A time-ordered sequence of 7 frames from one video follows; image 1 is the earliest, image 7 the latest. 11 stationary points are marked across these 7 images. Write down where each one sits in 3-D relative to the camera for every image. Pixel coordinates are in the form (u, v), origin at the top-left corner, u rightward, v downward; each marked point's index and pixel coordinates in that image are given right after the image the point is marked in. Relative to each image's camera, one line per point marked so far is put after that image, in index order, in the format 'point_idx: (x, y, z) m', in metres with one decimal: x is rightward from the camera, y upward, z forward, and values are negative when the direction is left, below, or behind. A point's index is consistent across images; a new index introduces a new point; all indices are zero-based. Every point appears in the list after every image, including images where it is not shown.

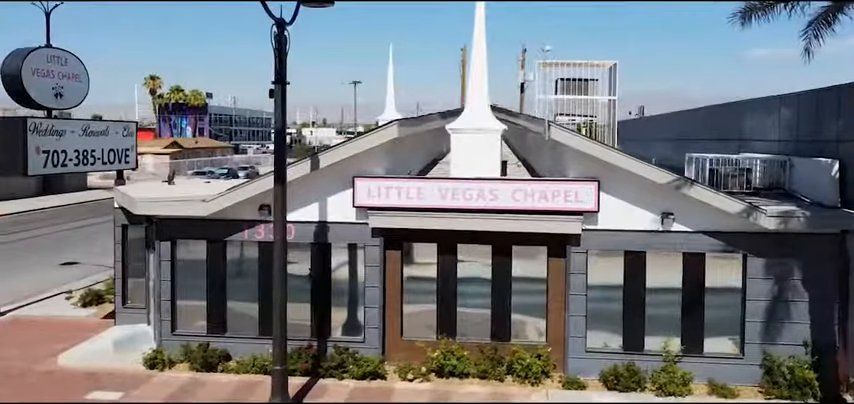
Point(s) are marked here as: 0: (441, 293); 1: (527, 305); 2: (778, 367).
0: (+0.3, -1.7, +15.1) m
1: (+1.8, -1.9, +15.0) m
2: (+5.9, -2.8, +14.0) m
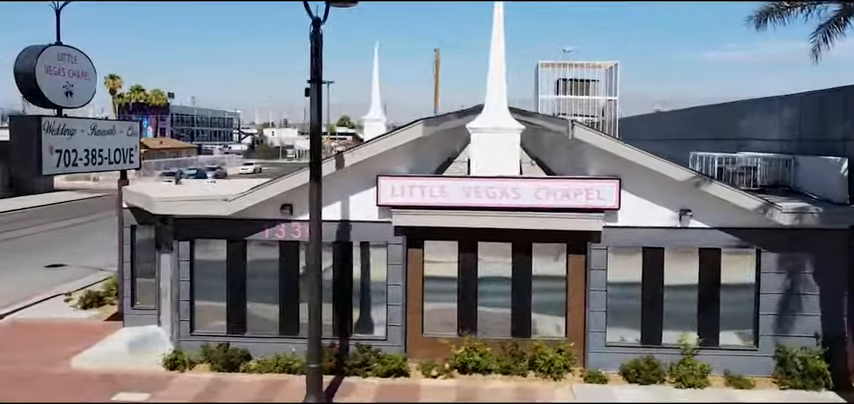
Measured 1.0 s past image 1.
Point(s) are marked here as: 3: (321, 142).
0: (+0.7, -1.7, +15.3) m
1: (+2.2, -1.8, +15.3) m
2: (+6.3, -2.7, +14.5) m
3: (-1.6, +0.9, +12.6) m
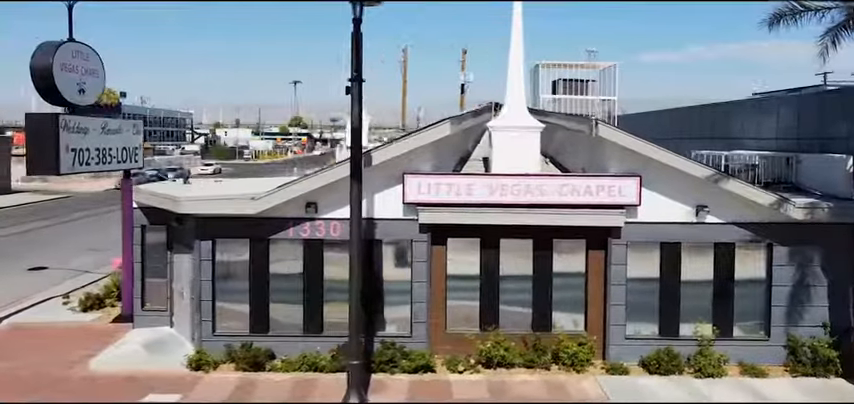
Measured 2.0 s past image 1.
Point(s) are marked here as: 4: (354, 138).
0: (+1.1, -1.6, +15.6) m
1: (+2.6, -1.8, +15.6) m
2: (+6.8, -2.6, +15.1) m
3: (-1.0, +0.9, +12.7) m
4: (-1.1, +1.0, +12.7) m
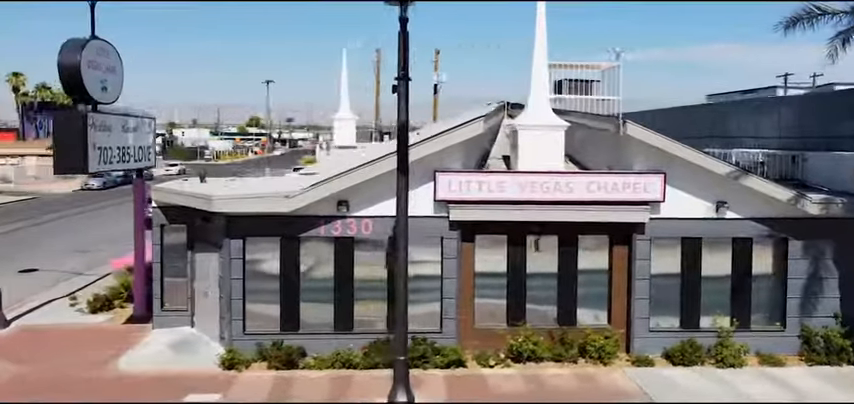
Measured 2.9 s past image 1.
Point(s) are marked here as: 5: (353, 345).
0: (+1.6, -1.6, +15.8) m
1: (+3.2, -1.7, +16.0) m
2: (+7.4, -2.6, +15.8) m
3: (-0.3, +1.0, +12.9) m
4: (-0.4, +1.0, +12.8) m
5: (-1.4, -2.7, +15.5) m
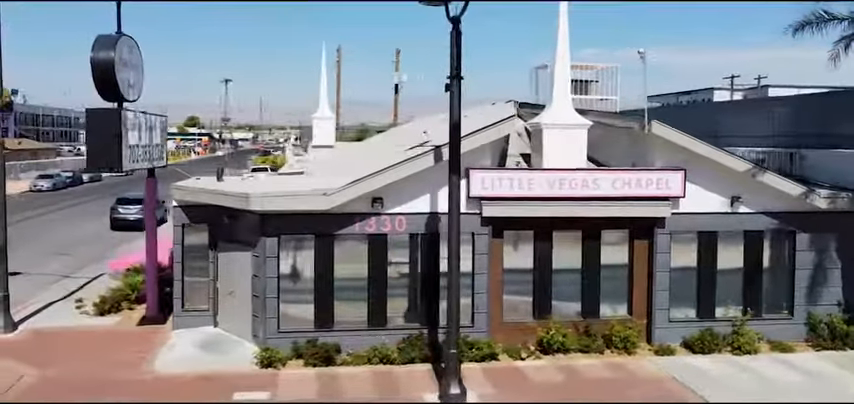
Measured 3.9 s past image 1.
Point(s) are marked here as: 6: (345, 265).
0: (+2.2, -1.5, +16.3) m
1: (+3.7, -1.6, +16.6) m
2: (+7.9, -2.5, +16.7) m
3: (+0.5, +1.0, +13.2) m
4: (+0.4, +1.1, +13.1) m
5: (-0.8, -2.6, +15.7) m
6: (-1.5, -1.2, +15.6) m
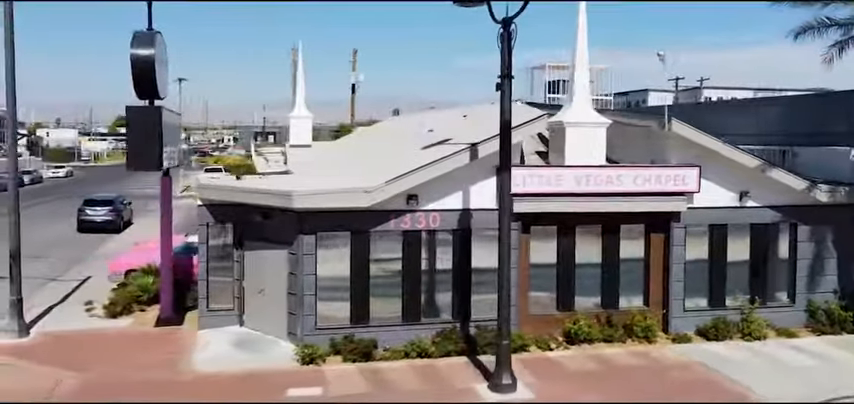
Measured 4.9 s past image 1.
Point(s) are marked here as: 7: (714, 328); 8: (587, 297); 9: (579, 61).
0: (+2.8, -1.4, +16.9) m
1: (+4.3, -1.6, +17.3) m
2: (+8.5, -2.3, +17.8) m
3: (+1.3, +1.1, +13.6) m
4: (+1.3, +1.1, +13.5) m
5: (-0.1, -2.6, +16.0) m
6: (-0.9, -1.1, +15.8) m
7: (+5.9, -2.6, +17.1) m
8: (+3.3, -2.0, +17.1) m
9: (+3.2, +2.9, +17.5) m
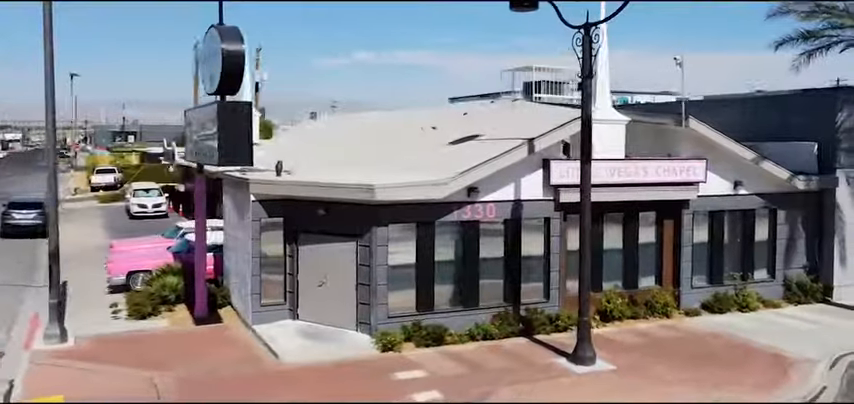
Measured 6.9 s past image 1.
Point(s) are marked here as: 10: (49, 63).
0: (+3.7, -1.2, +18.4) m
1: (+5.1, -1.3, +19.1) m
2: (+9.1, -2.0, +20.5) m
3: (+2.9, +1.3, +14.9) m
4: (+2.8, +1.3, +14.8) m
5: (+1.1, -2.4, +17.0) m
6: (+0.3, -1.0, +16.6) m
7: (+6.8, -2.3, +19.2) m
8: (+4.2, -1.8, +18.8) m
9: (+3.9, +3.2, +19.1) m
10: (-7.4, +2.7, +16.2) m
